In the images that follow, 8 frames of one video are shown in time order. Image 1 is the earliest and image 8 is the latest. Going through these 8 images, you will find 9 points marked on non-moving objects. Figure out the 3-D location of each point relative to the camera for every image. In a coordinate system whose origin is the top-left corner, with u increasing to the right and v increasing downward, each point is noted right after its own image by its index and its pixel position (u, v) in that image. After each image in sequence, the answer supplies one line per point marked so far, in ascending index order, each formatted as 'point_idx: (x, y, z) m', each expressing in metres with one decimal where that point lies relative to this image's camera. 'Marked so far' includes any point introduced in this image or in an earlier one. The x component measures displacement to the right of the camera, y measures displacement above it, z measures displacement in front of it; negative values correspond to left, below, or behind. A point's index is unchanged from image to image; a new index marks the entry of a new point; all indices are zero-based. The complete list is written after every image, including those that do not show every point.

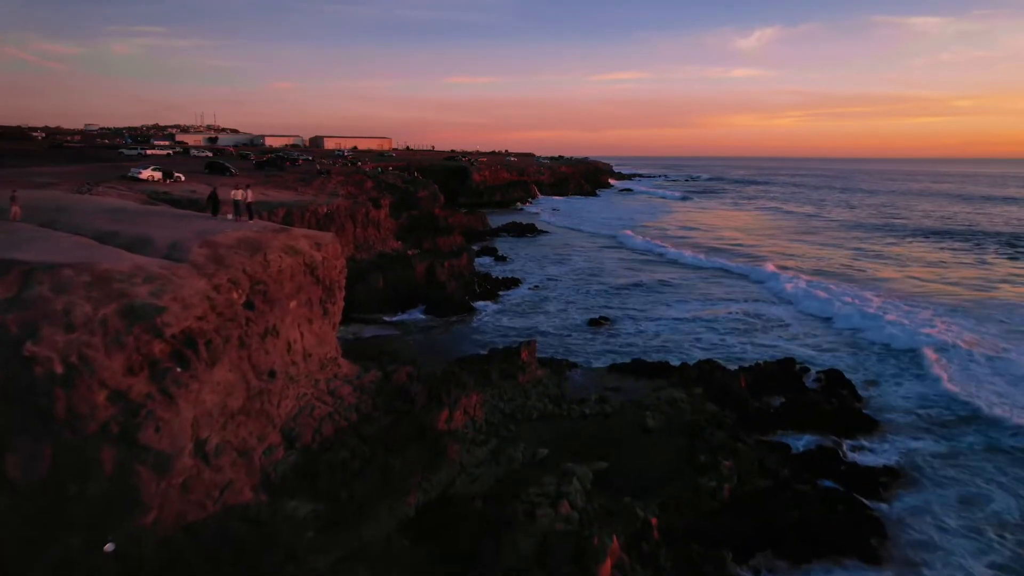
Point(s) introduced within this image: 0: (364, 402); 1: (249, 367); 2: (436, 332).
0: (-7.3, -5.6, +10.6) m
1: (-10.6, -3.2, +8.8) m
2: (-6.3, -4.1, +18.3) m
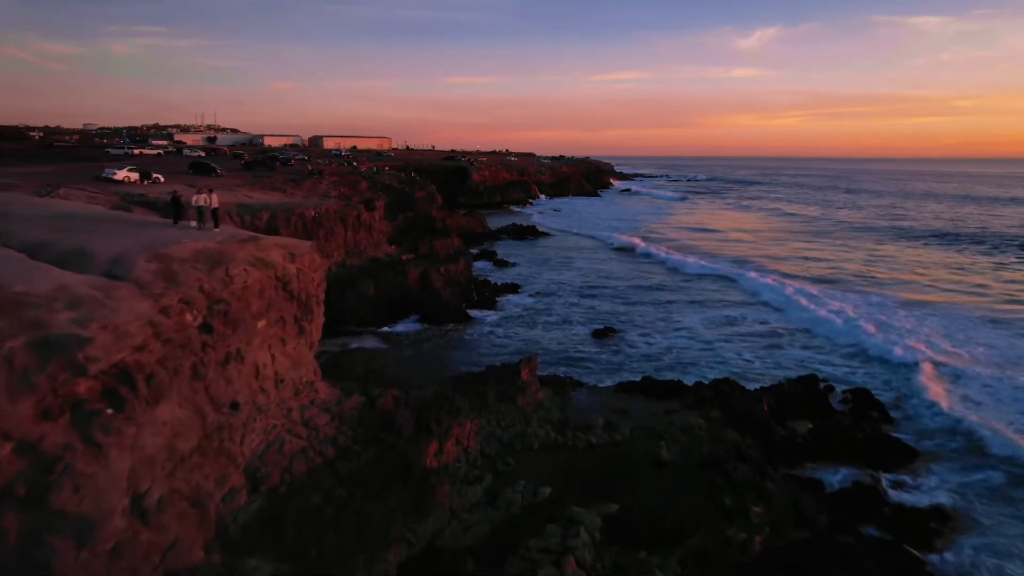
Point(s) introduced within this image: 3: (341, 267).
0: (-7.3, -6.3, +9.4) m
1: (-10.7, -4.0, +7.6) m
2: (-6.3, -4.8, +17.1) m
3: (-15.6, +1.9, +20.0) m
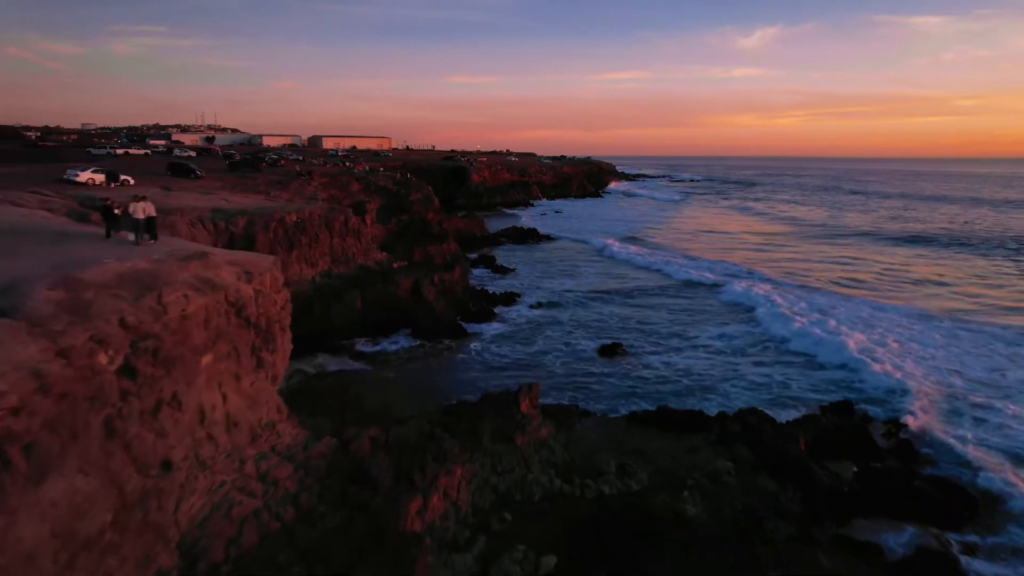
0: (-7.4, -7.3, +7.9) m
1: (-10.8, -4.9, +6.0) m
2: (-6.4, -5.7, +15.5) m
3: (-15.7, +1.0, +18.4) m
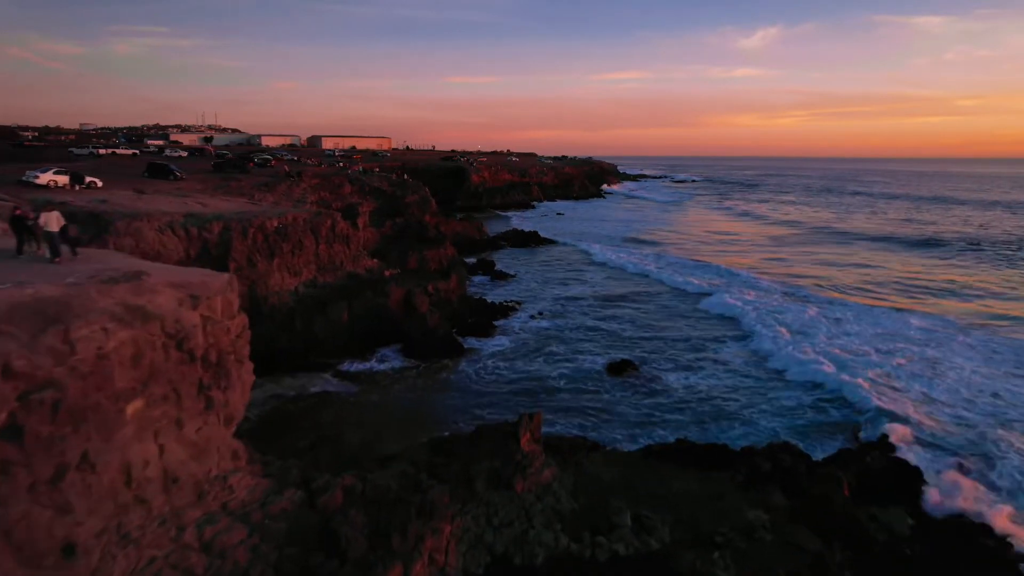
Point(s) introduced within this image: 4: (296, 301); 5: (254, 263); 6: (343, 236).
0: (-7.5, -8.1, +6.5) m
1: (-10.9, -5.8, +4.7) m
2: (-6.5, -6.6, +14.2) m
3: (-15.7, +0.2, +17.1) m
4: (-16.3, -1.0, +16.4) m
5: (-18.6, +1.8, +15.7) m
6: (-14.6, +4.5, +18.8) m
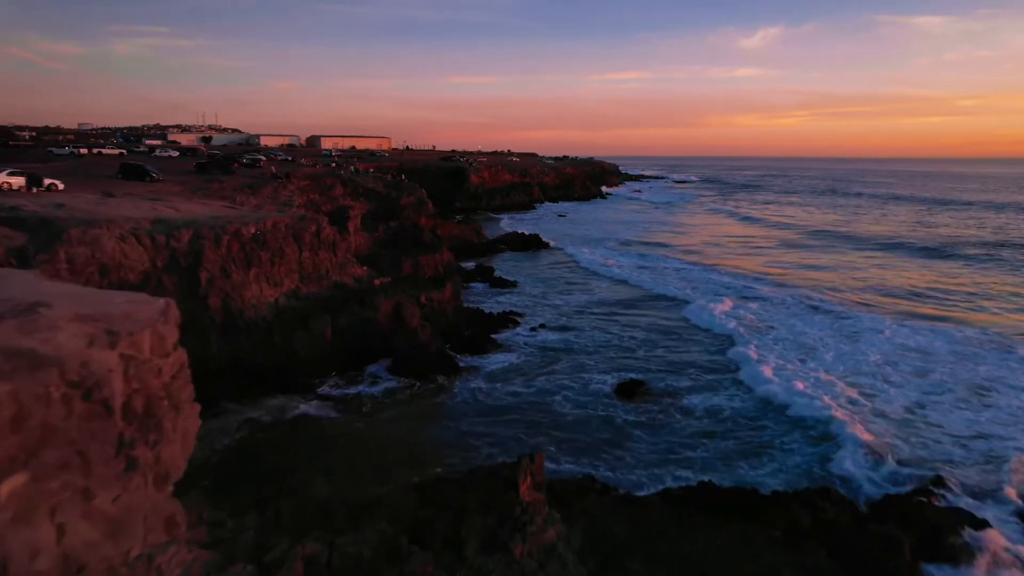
0: (-7.6, -9.0, +5.1) m
1: (-11.0, -6.6, +3.3) m
2: (-6.5, -7.4, +12.7) m
3: (-15.8, -0.7, +15.7) m
4: (-16.4, -1.8, +15.0) m
5: (-18.7, +1.0, +14.3) m
6: (-14.7, +3.7, +17.4) m
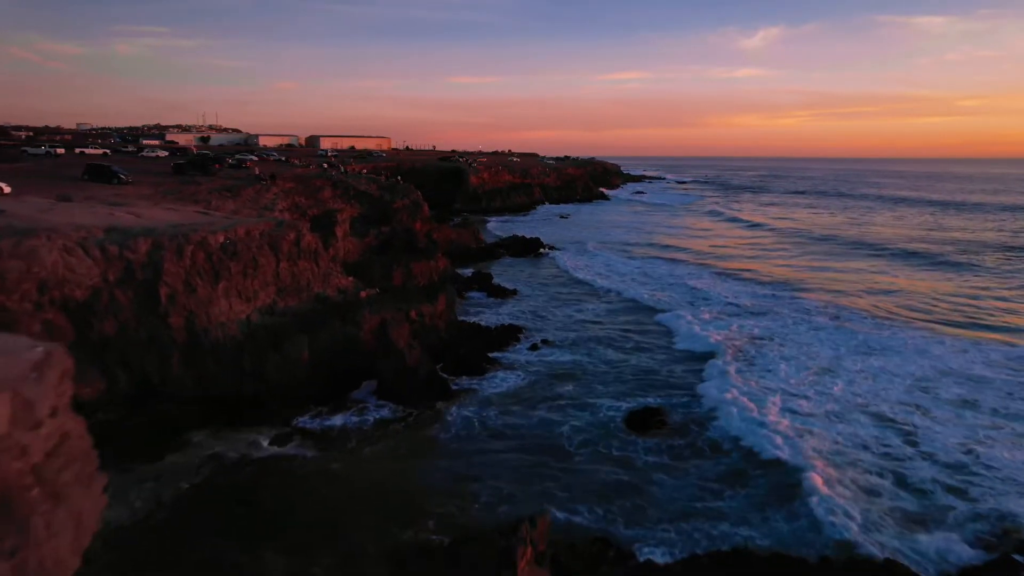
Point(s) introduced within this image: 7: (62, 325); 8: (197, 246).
0: (-7.7, -9.9, +3.5) m
1: (-11.1, -7.6, +1.7) m
2: (-6.6, -8.4, +11.2) m
3: (-15.8, -1.6, +14.1) m
4: (-16.5, -2.8, +13.5) m
5: (-18.7, 0.0, +12.8) m
6: (-14.7, +2.7, +15.8) m
7: (-22.9, -1.8, +11.1) m
8: (-18.9, +2.5, +13.1) m
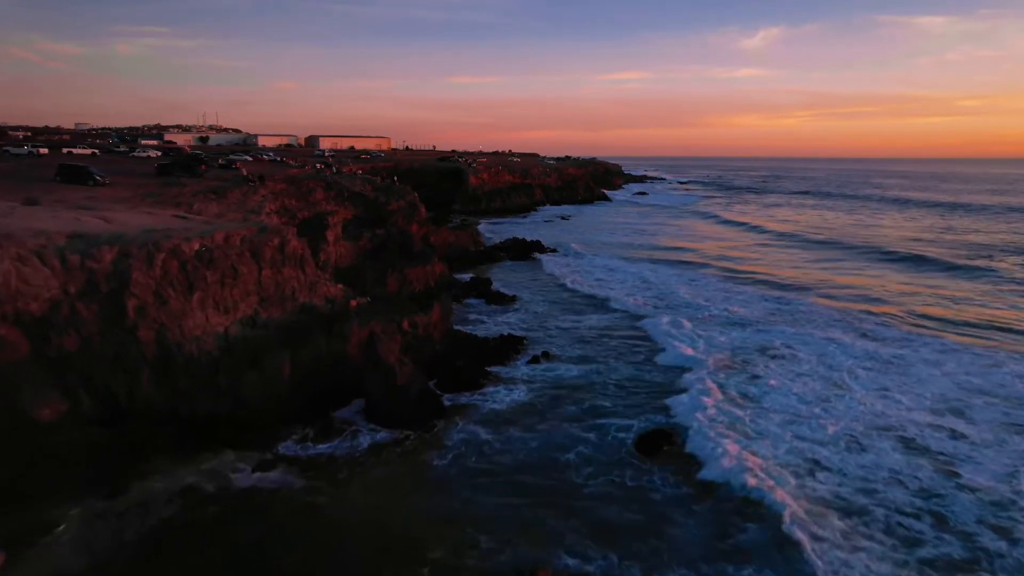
0: (-7.7, -10.6, +2.5) m
1: (-11.1, -8.2, +0.6) m
2: (-6.6, -9.1, +10.1) m
3: (-15.8, -2.3, +13.1) m
4: (-16.5, -3.4, +12.4) m
5: (-18.8, -0.6, +11.7) m
6: (-14.7, +2.1, +14.8) m
7: (-22.9, -2.4, +10.0) m
8: (-18.9, +1.9, +12.0) m
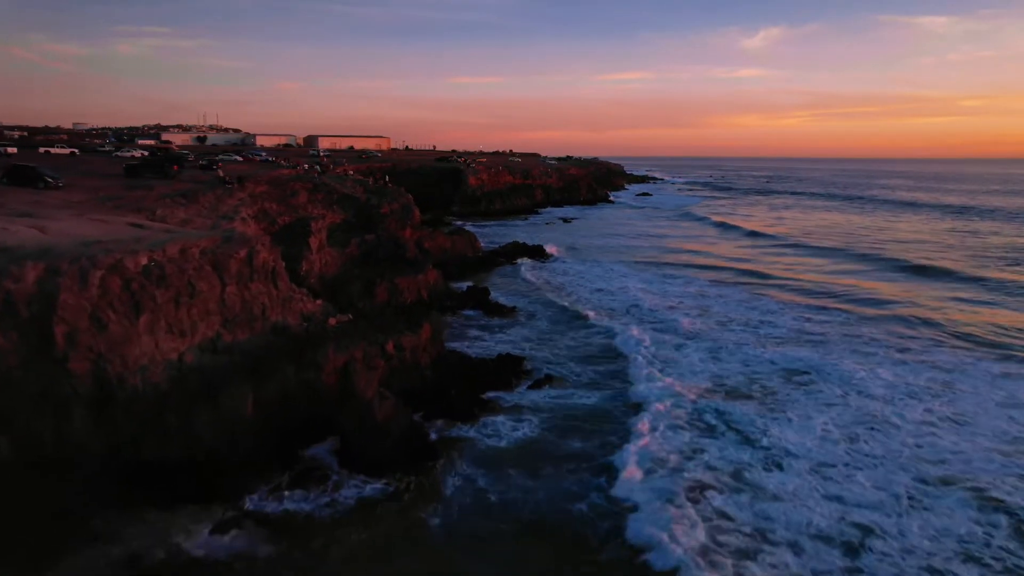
0: (-7.8, -11.6, +0.7) m
1: (-11.1, -9.2, -1.1) m
2: (-6.7, -10.1, +8.3) m
3: (-15.9, -3.3, +11.3) m
4: (-16.5, -4.4, +10.7) m
5: (-18.8, -1.7, +10.0) m
6: (-14.7, +1.0, +13.0) m
7: (-22.9, -3.5, +8.3) m
8: (-18.9, +0.8, +10.3) m
